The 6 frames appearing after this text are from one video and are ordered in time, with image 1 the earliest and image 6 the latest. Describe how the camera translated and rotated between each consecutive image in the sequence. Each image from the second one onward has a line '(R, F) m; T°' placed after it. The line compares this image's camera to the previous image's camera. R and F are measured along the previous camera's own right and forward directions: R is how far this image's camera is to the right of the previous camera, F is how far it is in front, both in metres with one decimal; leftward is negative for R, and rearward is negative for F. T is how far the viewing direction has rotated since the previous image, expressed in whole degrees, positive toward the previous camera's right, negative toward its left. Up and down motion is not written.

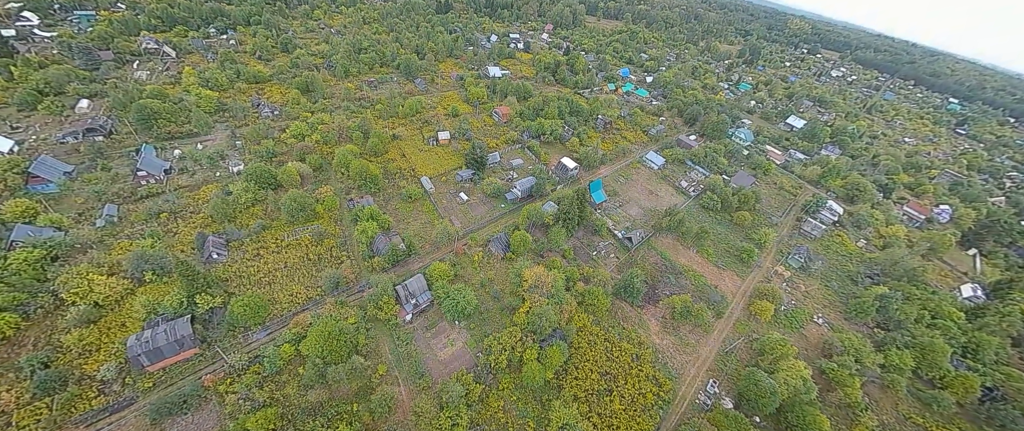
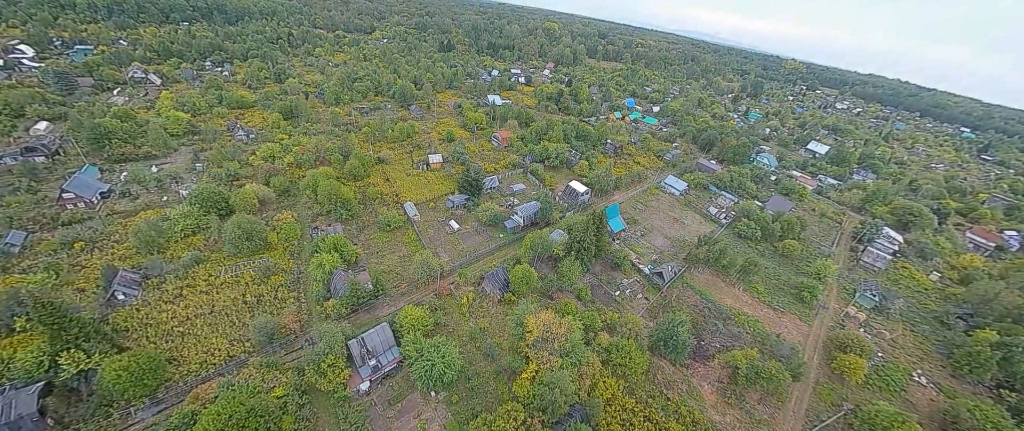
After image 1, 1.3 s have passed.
(+0.3, +6.1) m; -1°
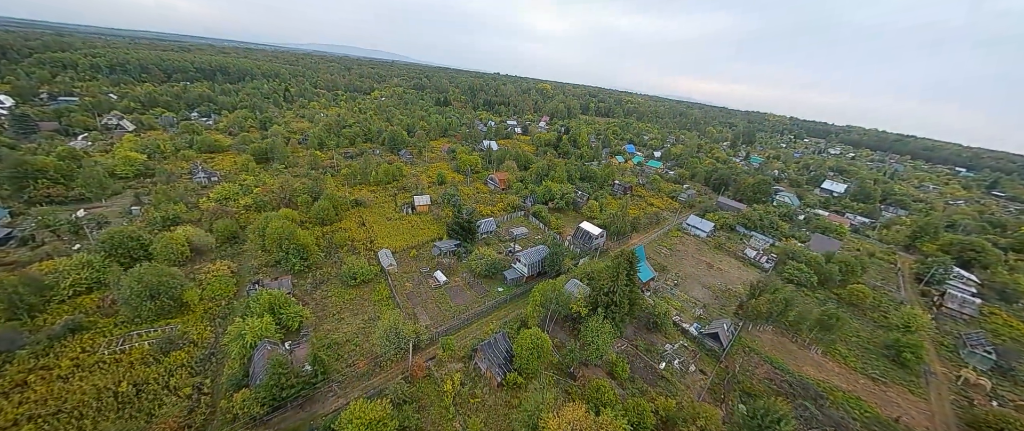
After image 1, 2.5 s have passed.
(-0.3, +5.8) m; +1°
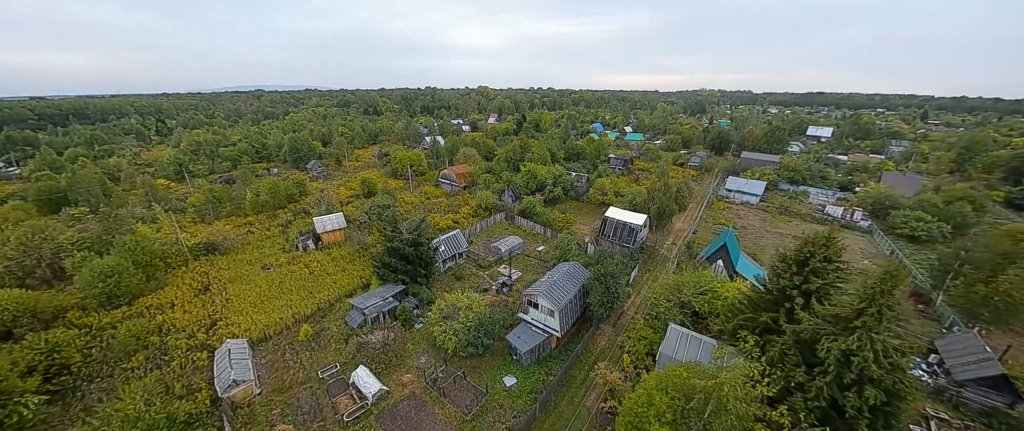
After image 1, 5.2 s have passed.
(-1.1, +12.2) m; +7°
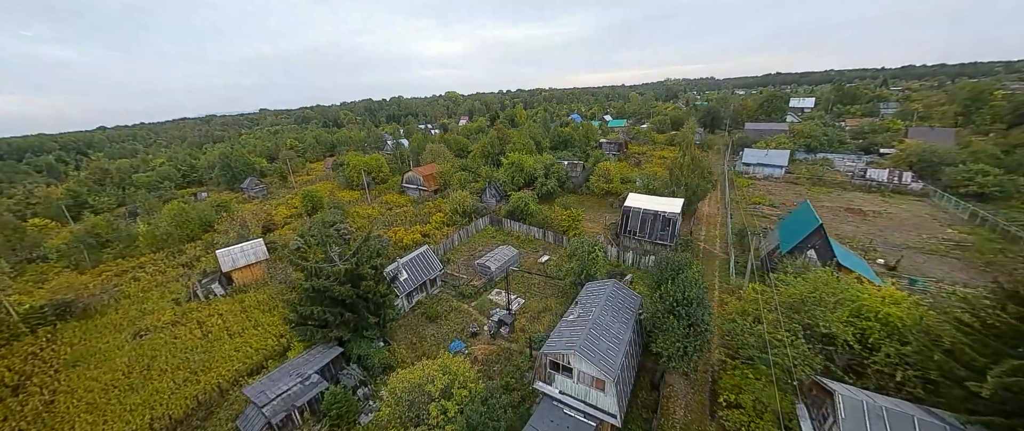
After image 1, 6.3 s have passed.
(-0.3, +4.6) m; +3°
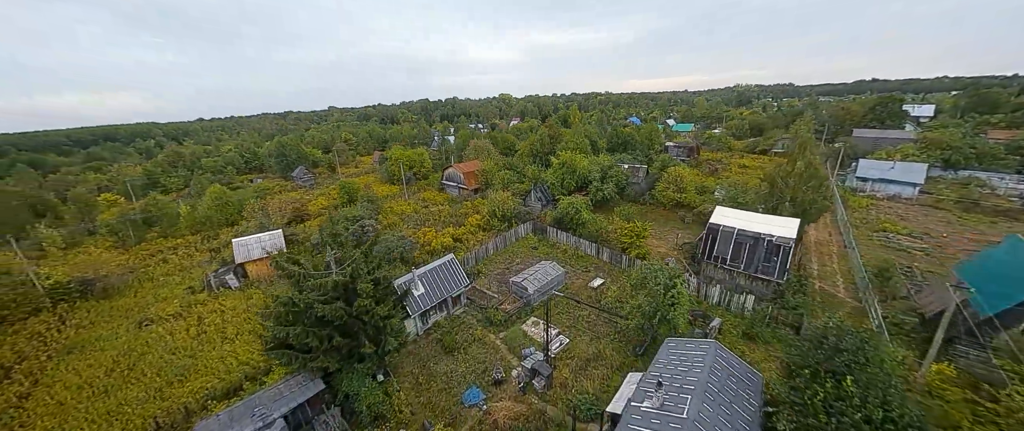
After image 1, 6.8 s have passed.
(-0.1, +2.3) m; -8°
